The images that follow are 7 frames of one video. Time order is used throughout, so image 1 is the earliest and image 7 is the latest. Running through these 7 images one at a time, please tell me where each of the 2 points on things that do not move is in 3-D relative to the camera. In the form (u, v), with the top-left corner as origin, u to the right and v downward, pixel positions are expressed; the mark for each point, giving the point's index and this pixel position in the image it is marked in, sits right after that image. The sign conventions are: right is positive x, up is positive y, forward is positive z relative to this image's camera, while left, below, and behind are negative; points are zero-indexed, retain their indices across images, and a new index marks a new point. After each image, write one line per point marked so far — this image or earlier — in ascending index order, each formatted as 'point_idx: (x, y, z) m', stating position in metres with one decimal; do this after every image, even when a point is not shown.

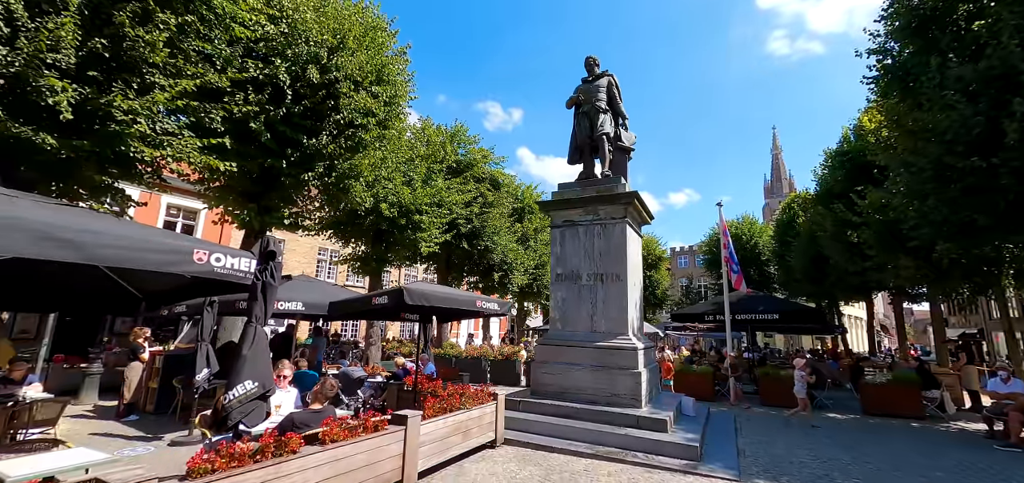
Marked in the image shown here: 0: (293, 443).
0: (-1.5, -1.4, +3.2) m
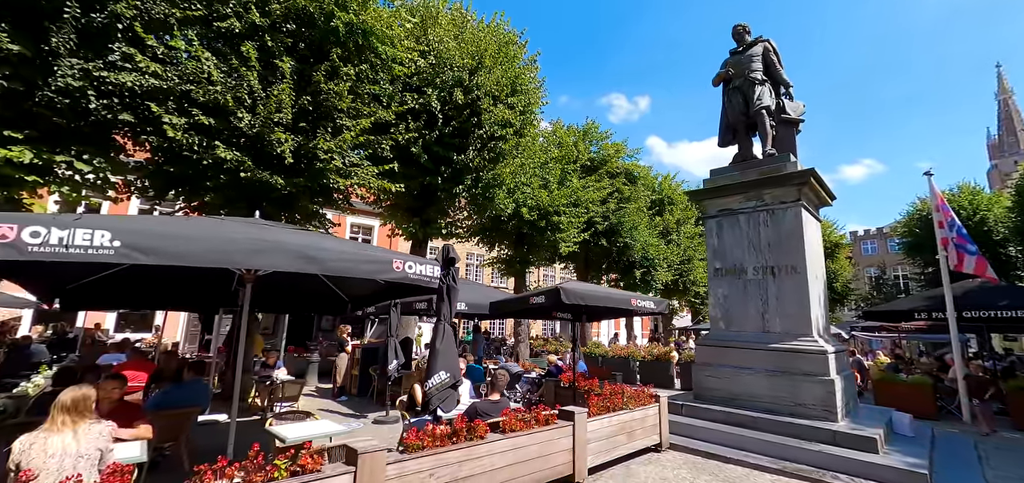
0: (-0.2, -1.5, +3.6) m
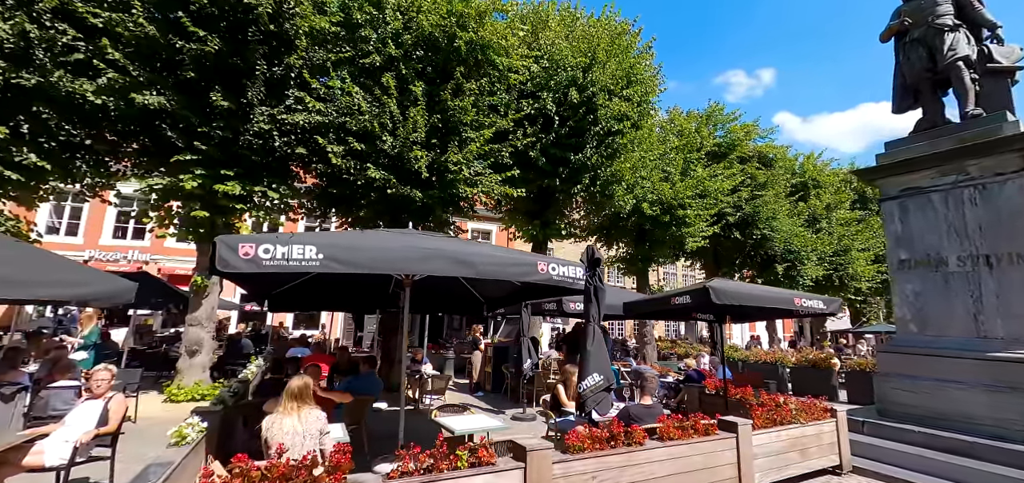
0: (+1.0, -1.5, +3.4) m
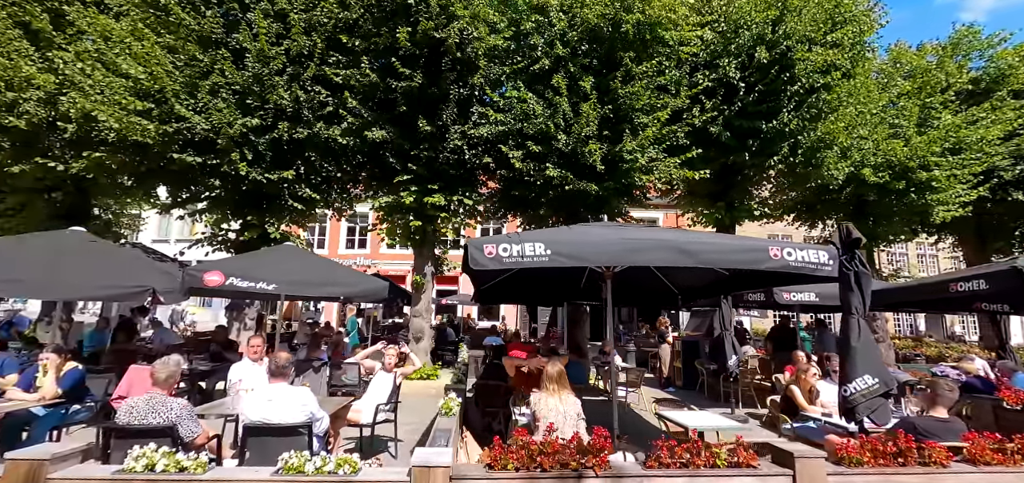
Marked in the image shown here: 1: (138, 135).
0: (+2.5, -1.3, +2.8) m
1: (-7.2, +2.0, +8.4) m
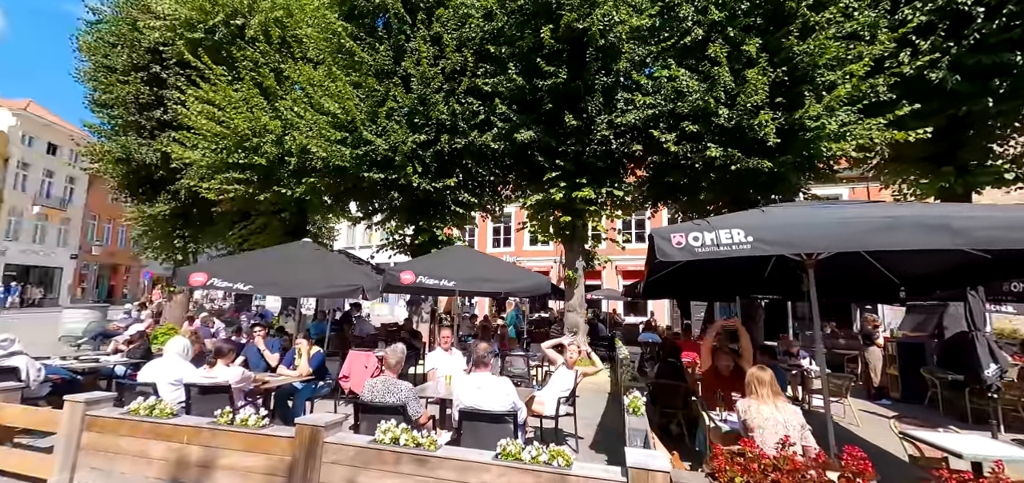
0: (+3.6, -1.1, +1.7) m
1: (-4.0, +1.8, +10.2) m
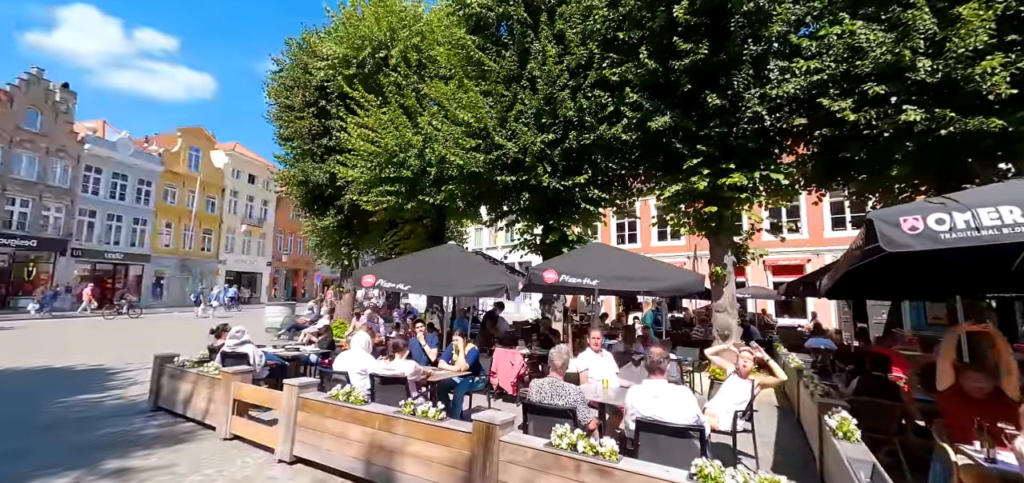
0: (+4.1, -0.9, +0.5) m
1: (-0.9, +1.8, +10.8) m
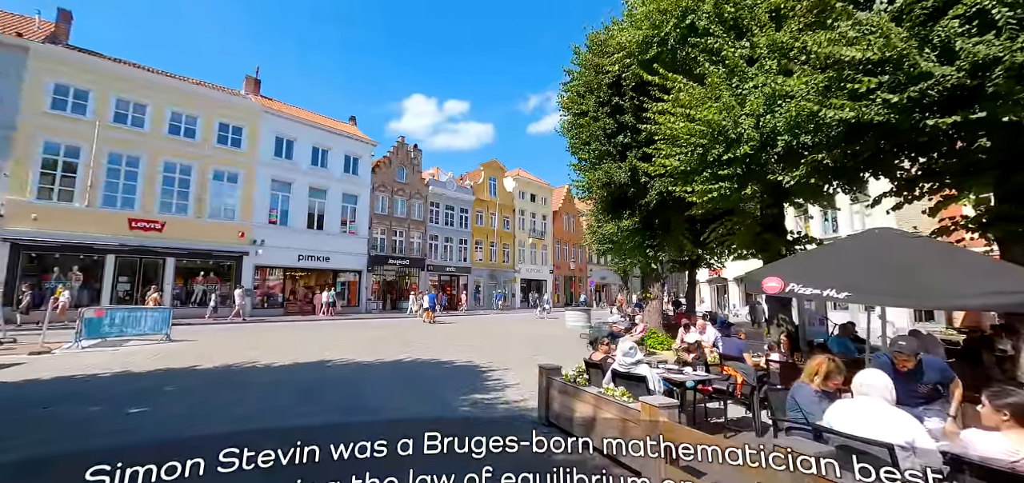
0: (+4.7, -0.5, -3.7) m
1: (+6.0, +2.0, +7.7) m
